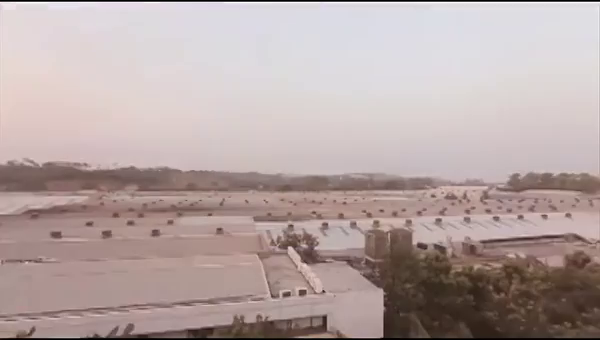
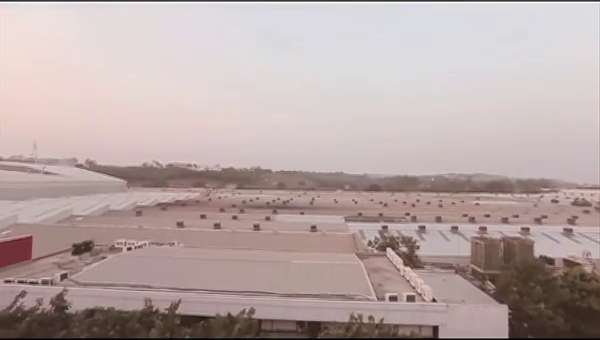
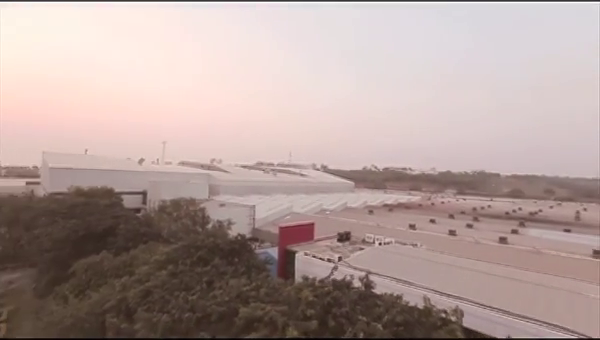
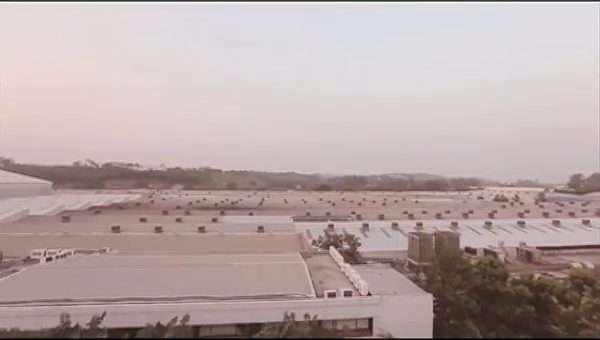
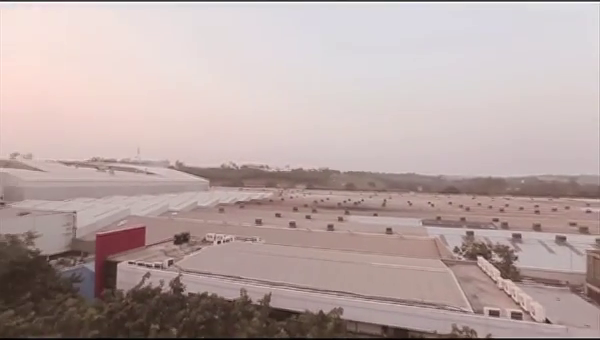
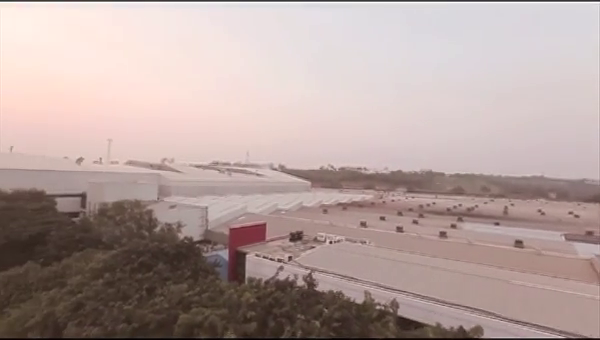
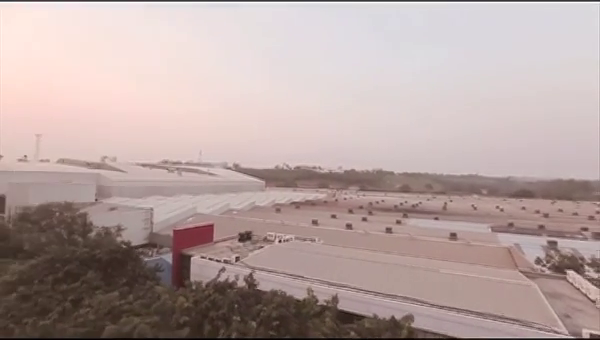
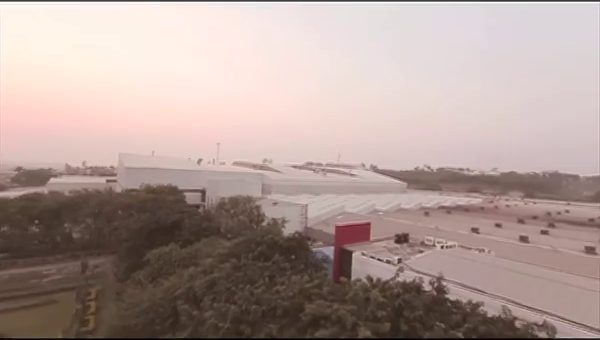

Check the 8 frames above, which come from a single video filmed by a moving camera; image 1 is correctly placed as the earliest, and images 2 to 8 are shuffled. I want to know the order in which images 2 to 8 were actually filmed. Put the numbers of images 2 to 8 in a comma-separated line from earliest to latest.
4, 2, 5, 7, 6, 3, 8
